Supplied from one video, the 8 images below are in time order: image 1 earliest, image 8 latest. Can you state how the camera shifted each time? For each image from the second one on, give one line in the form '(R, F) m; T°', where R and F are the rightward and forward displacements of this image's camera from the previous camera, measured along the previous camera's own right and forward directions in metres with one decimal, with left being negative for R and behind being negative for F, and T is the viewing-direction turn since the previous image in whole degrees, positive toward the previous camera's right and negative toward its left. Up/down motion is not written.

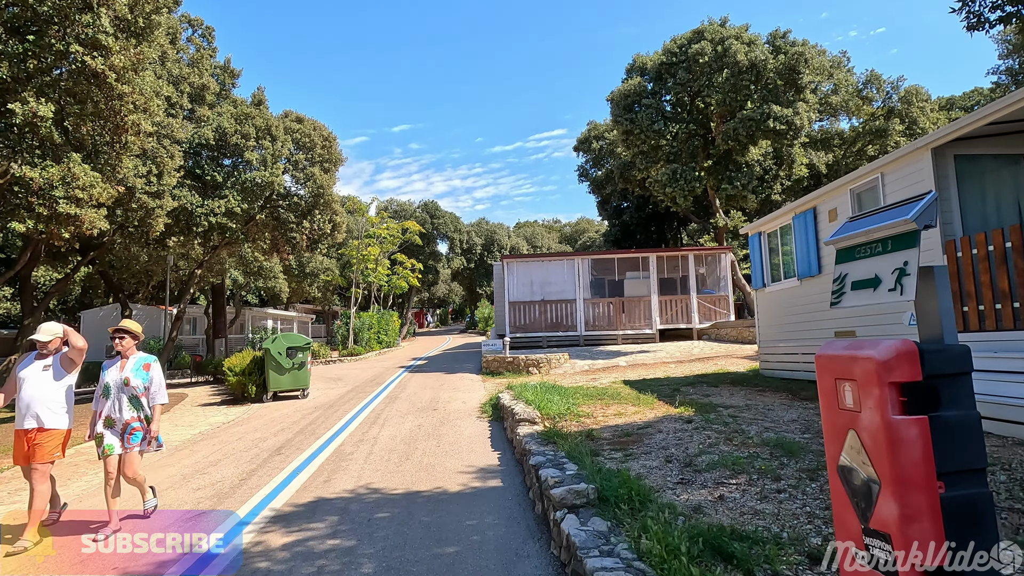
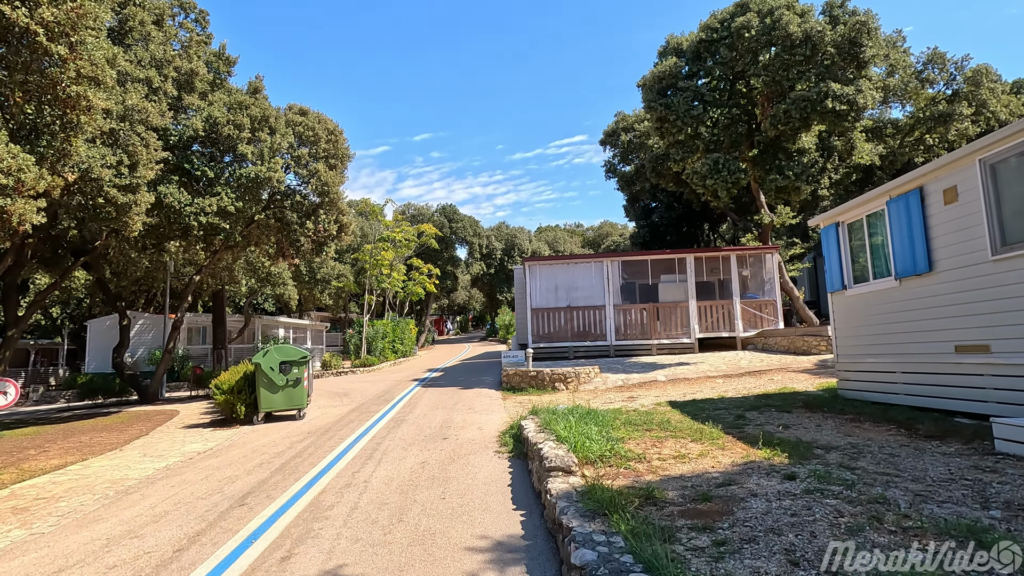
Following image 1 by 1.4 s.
(-0.1, +1.7) m; -2°
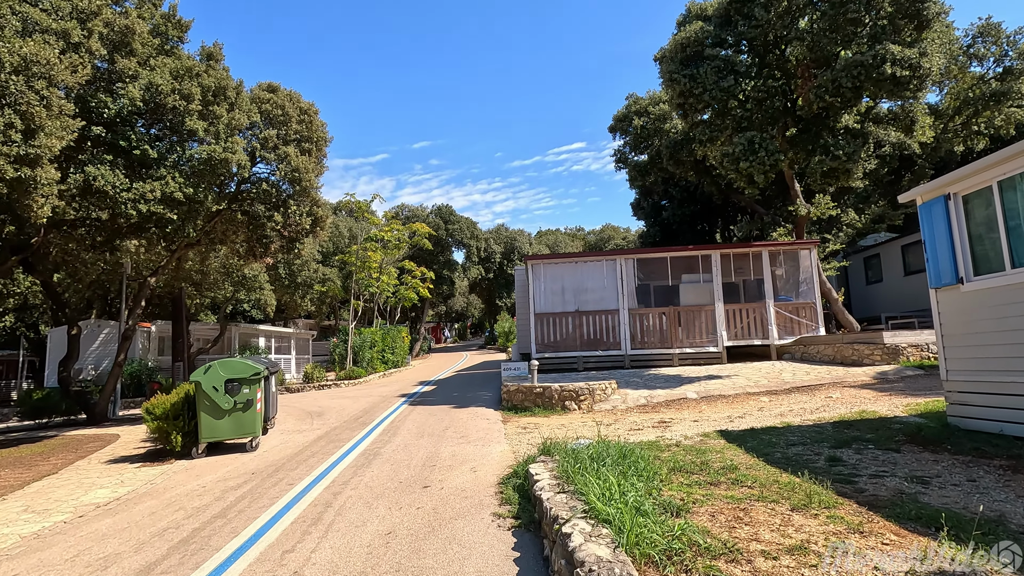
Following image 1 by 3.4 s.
(0.0, +2.2) m; 0°
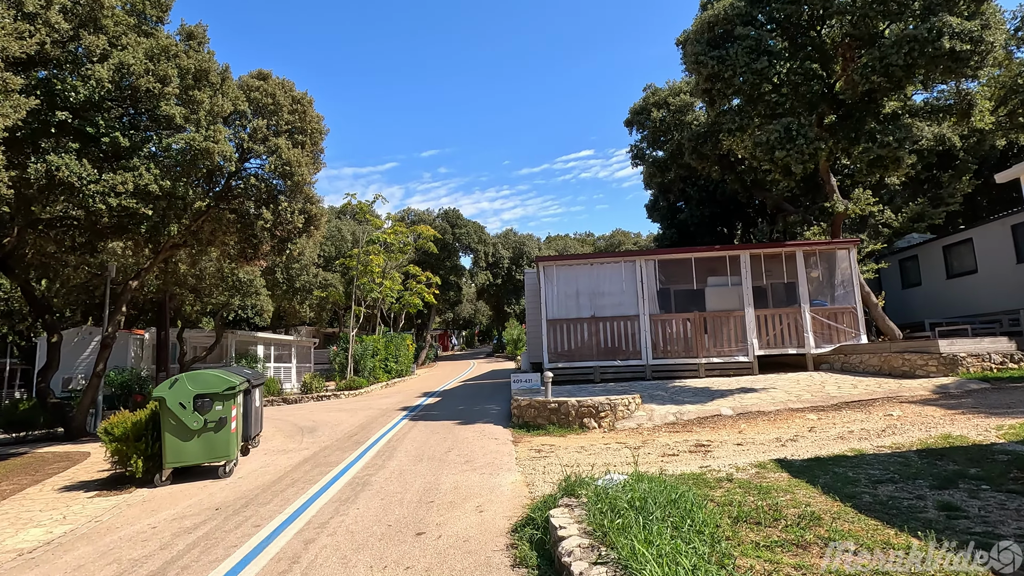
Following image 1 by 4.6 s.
(-0.1, +1.3) m; -1°
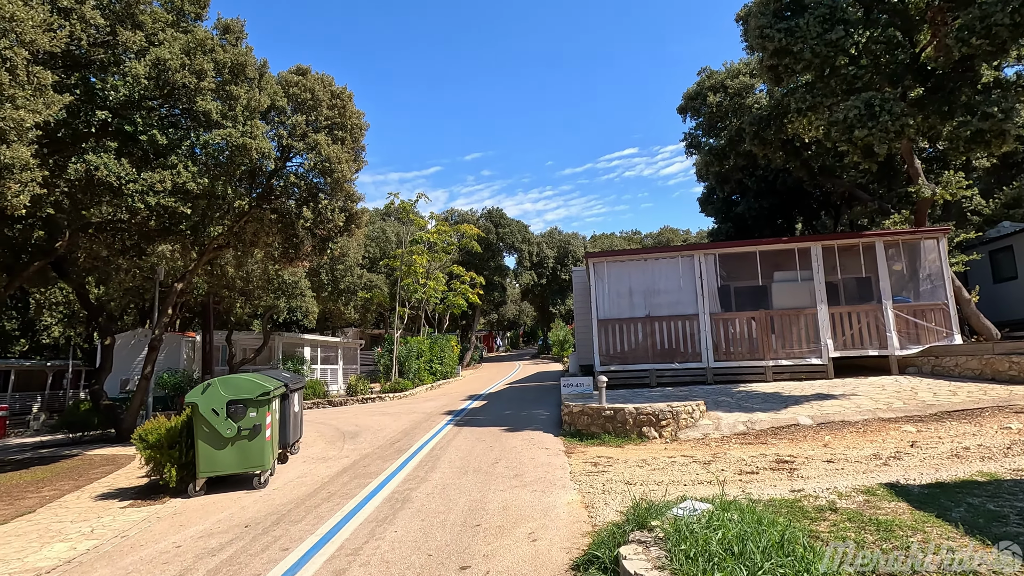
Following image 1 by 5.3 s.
(-0.1, +0.8) m; -5°
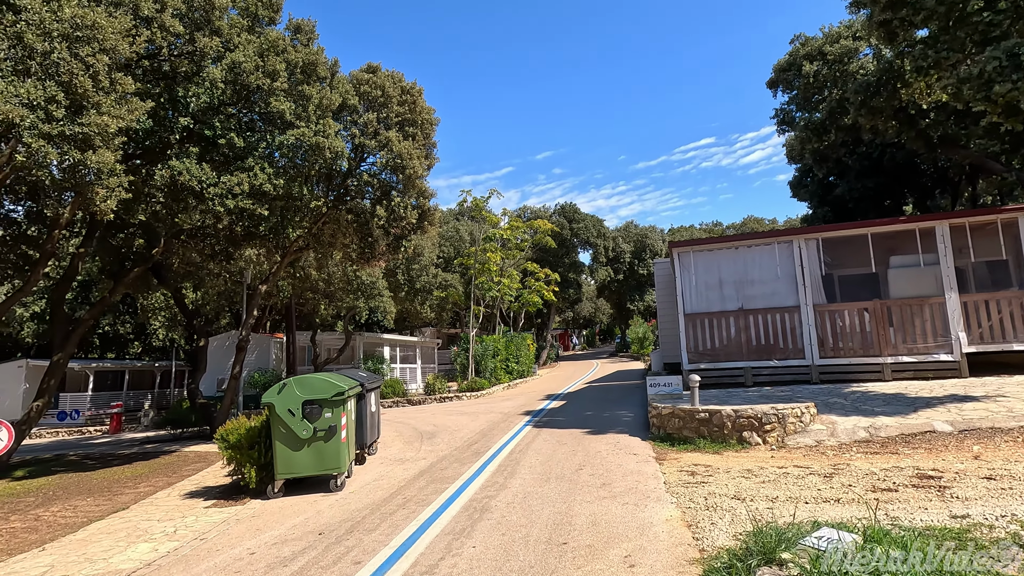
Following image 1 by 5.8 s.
(-0.1, +0.6) m; -8°
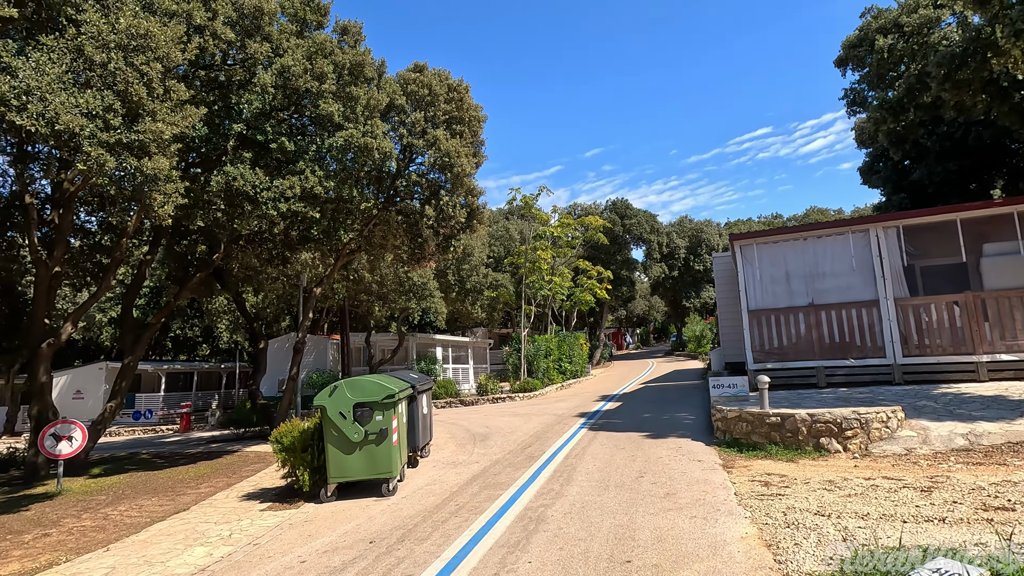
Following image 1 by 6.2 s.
(0.0, +0.3) m; -5°
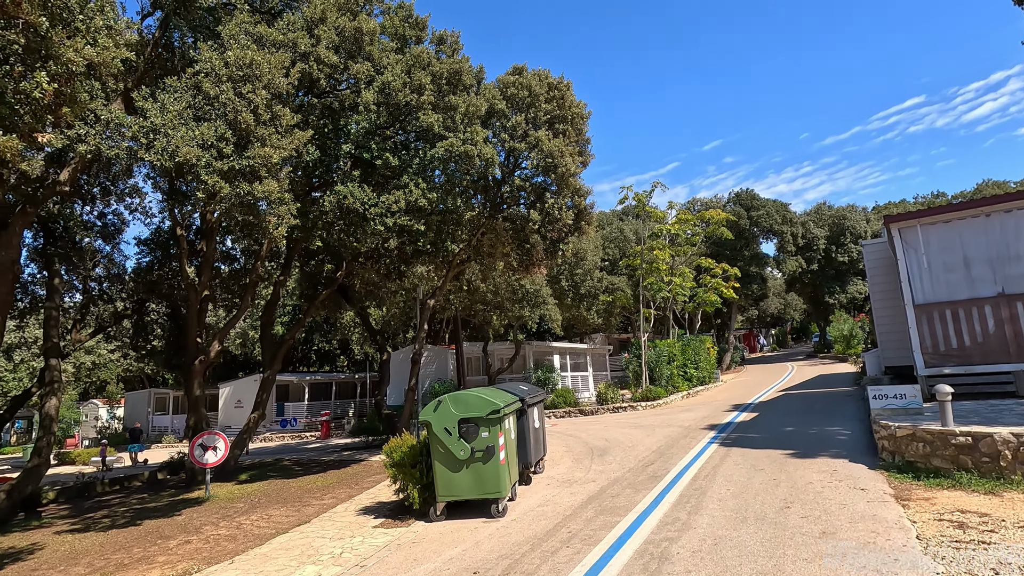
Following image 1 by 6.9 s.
(+0.1, +0.6) m; -12°
